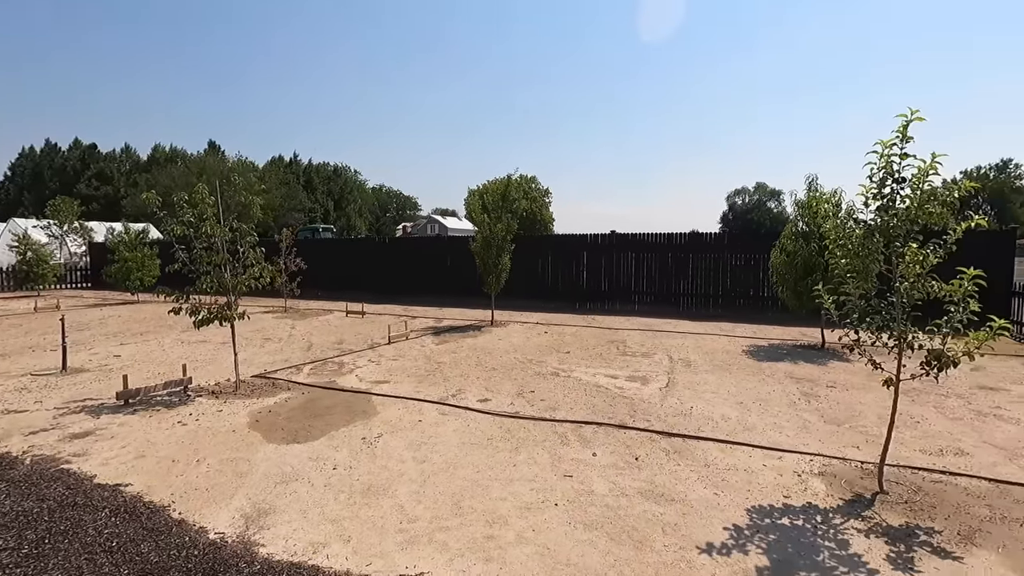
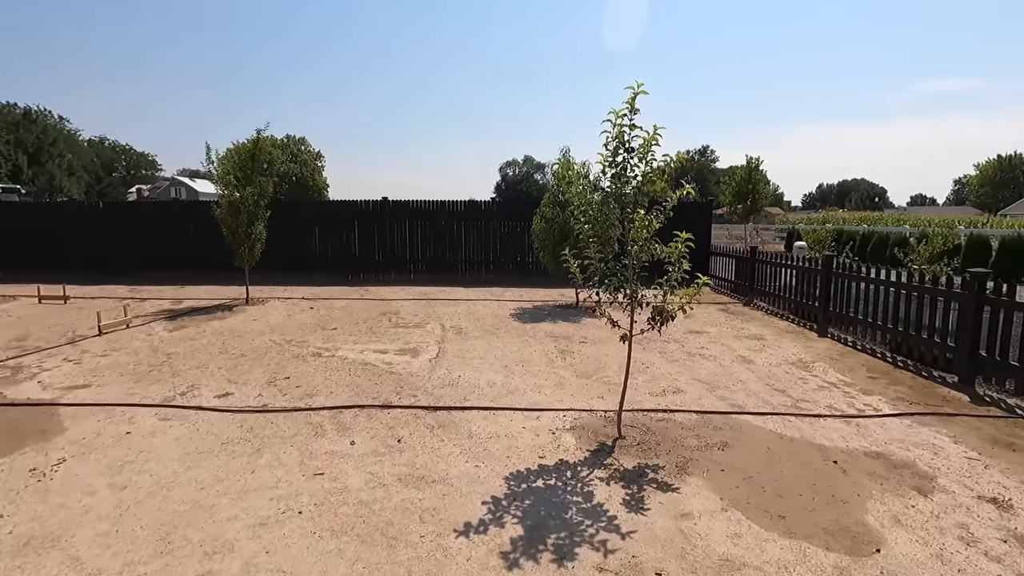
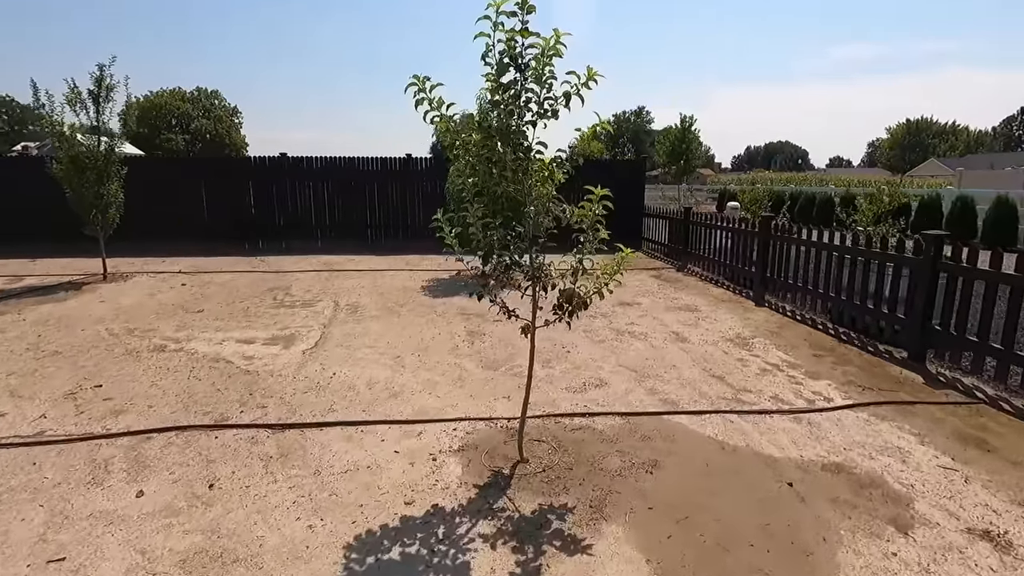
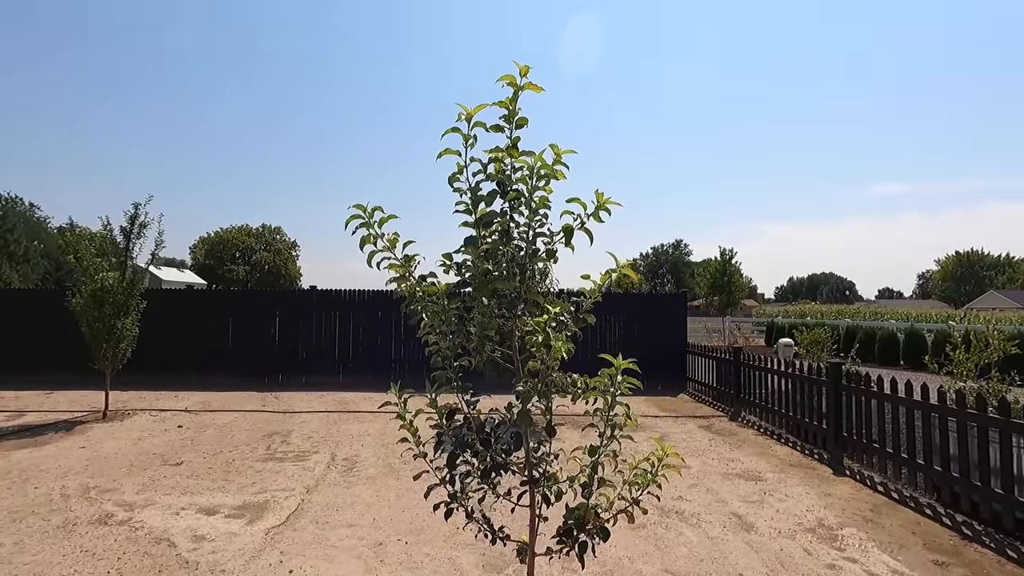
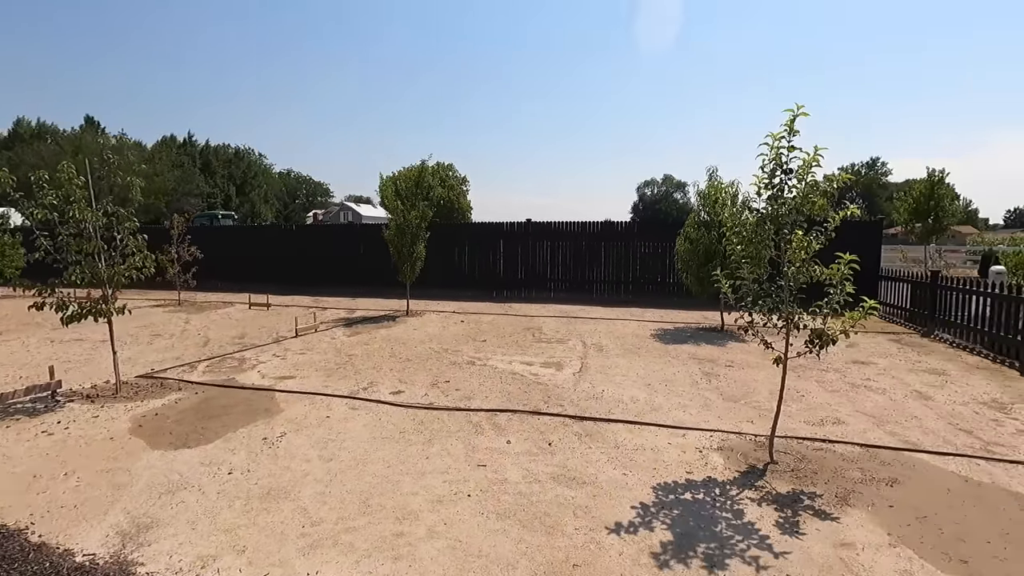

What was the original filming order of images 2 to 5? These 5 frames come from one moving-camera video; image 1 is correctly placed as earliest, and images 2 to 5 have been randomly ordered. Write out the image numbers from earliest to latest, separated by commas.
5, 2, 3, 4
